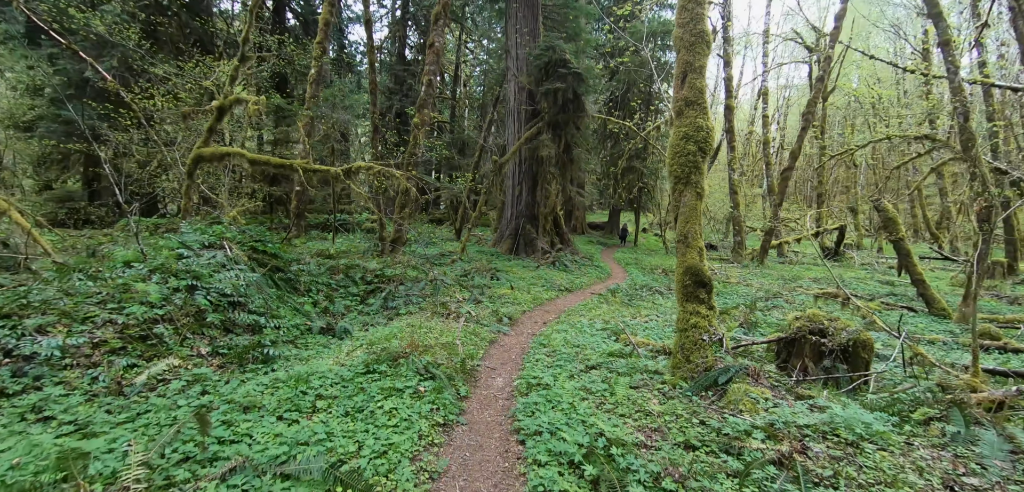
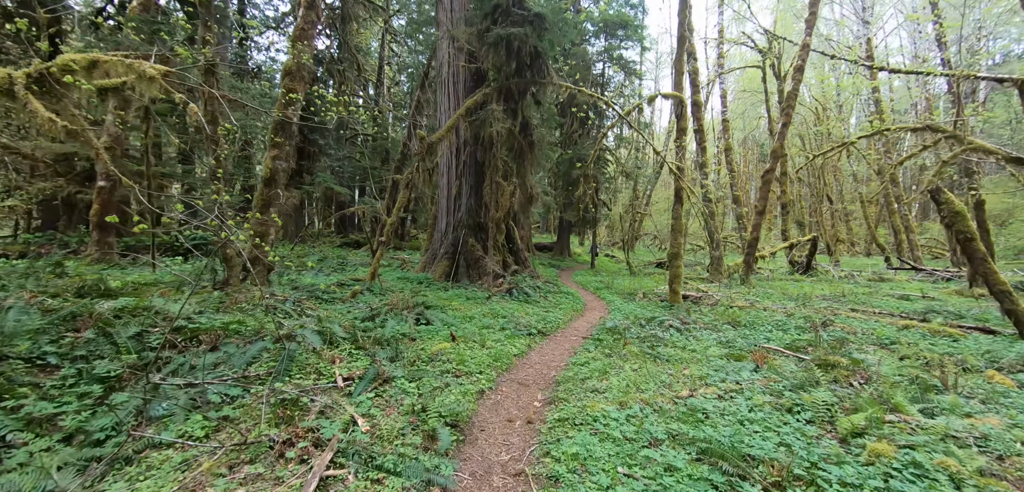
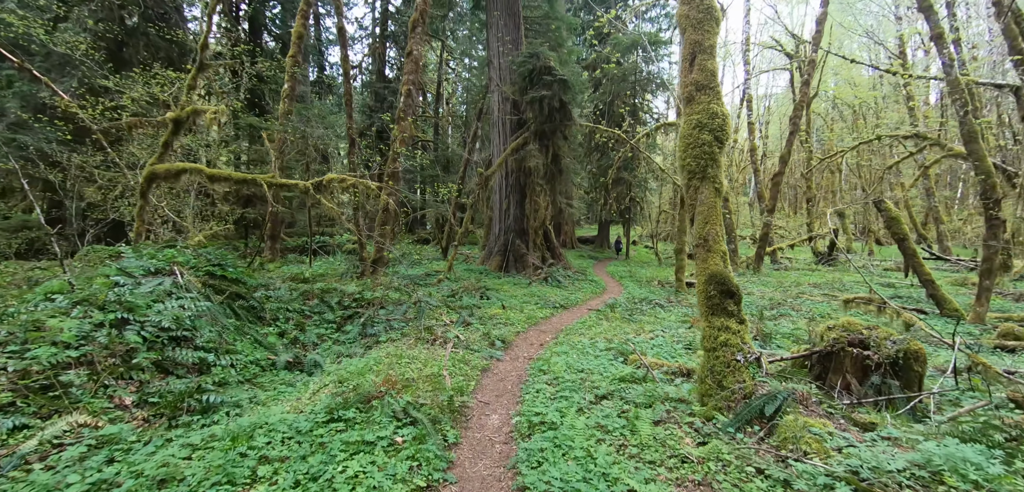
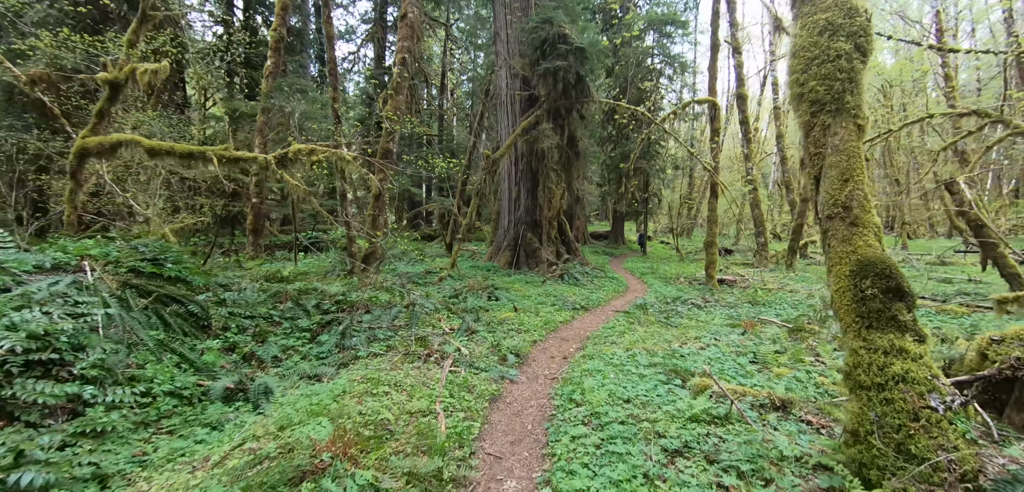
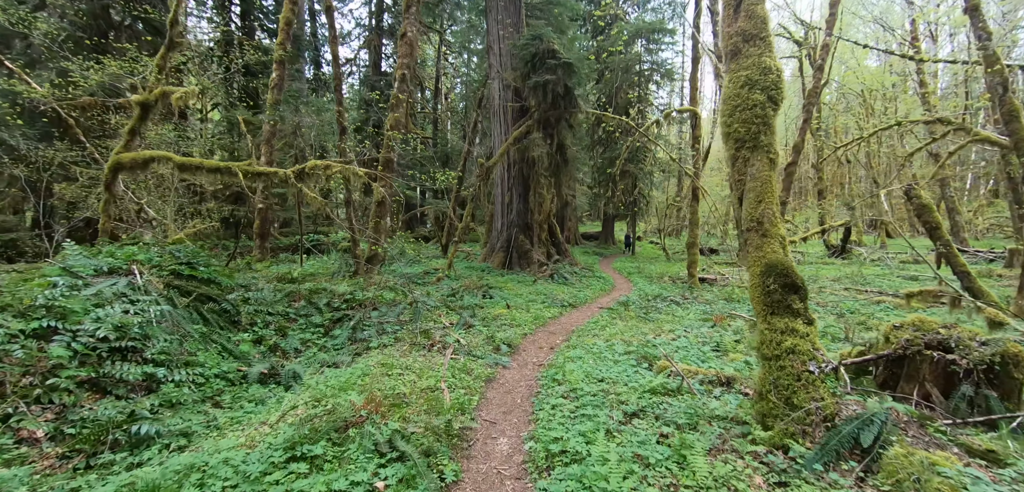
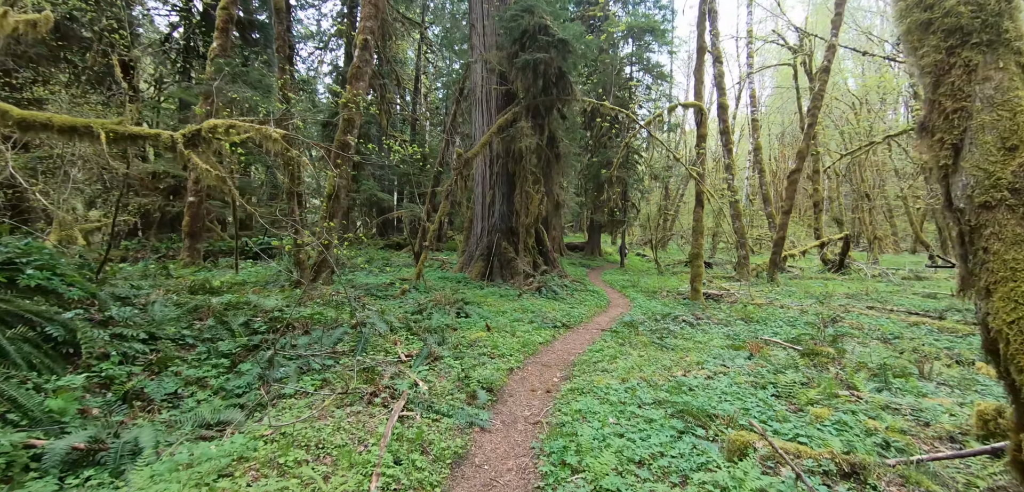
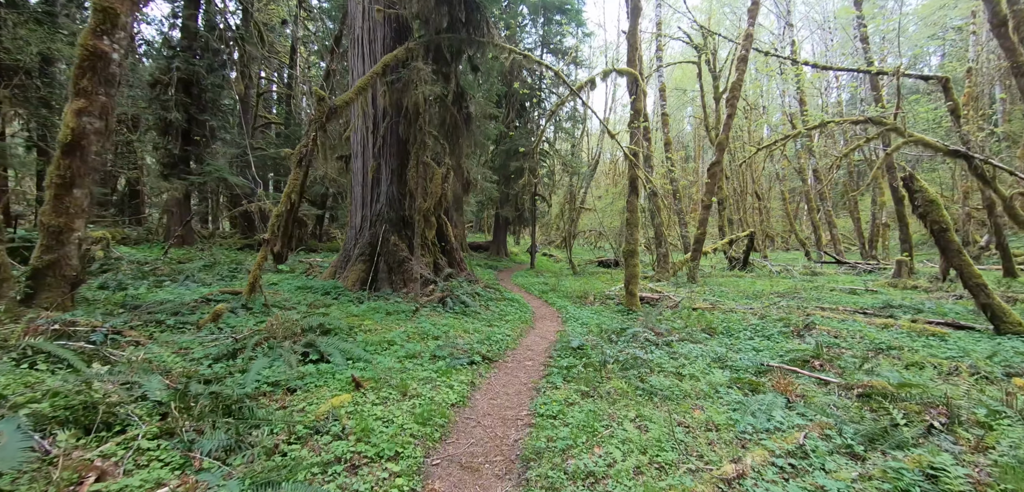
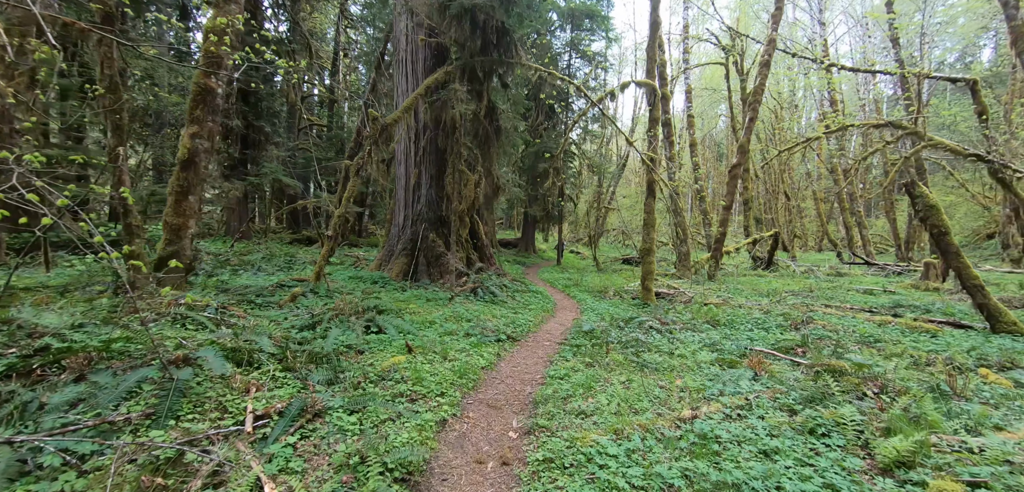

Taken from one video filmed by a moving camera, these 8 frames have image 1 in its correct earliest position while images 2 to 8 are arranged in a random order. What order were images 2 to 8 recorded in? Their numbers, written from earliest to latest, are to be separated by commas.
3, 5, 4, 6, 2, 8, 7
